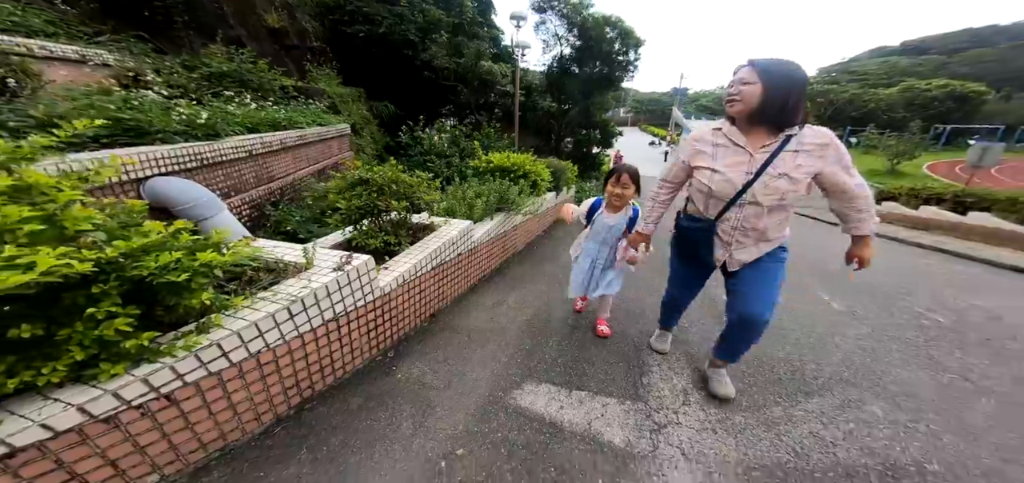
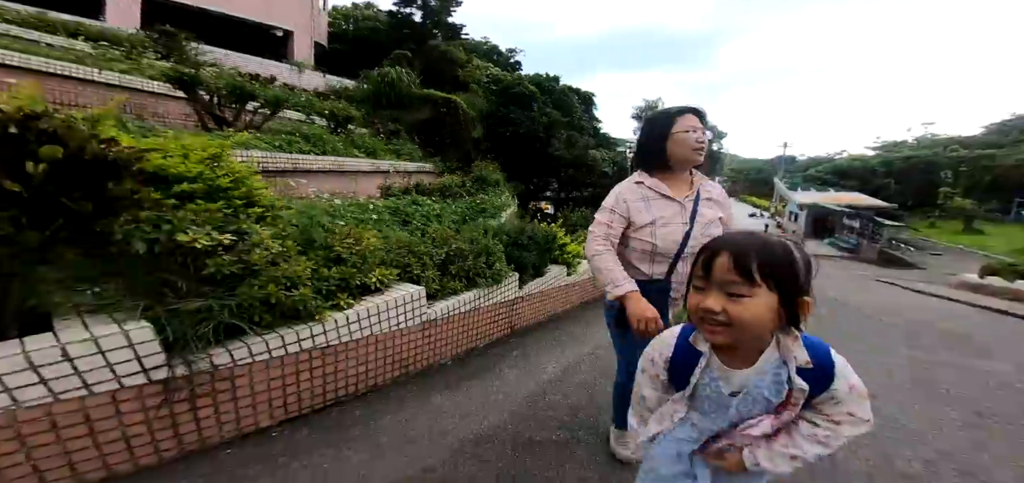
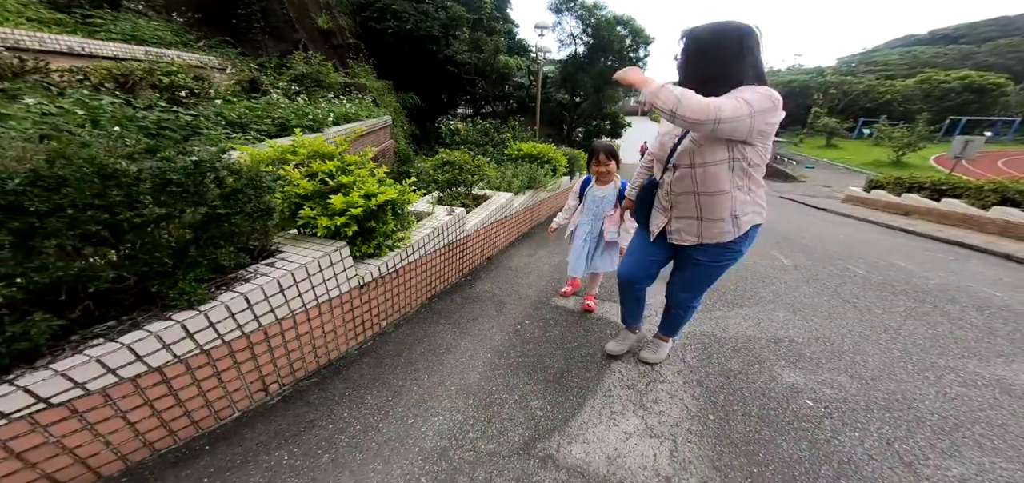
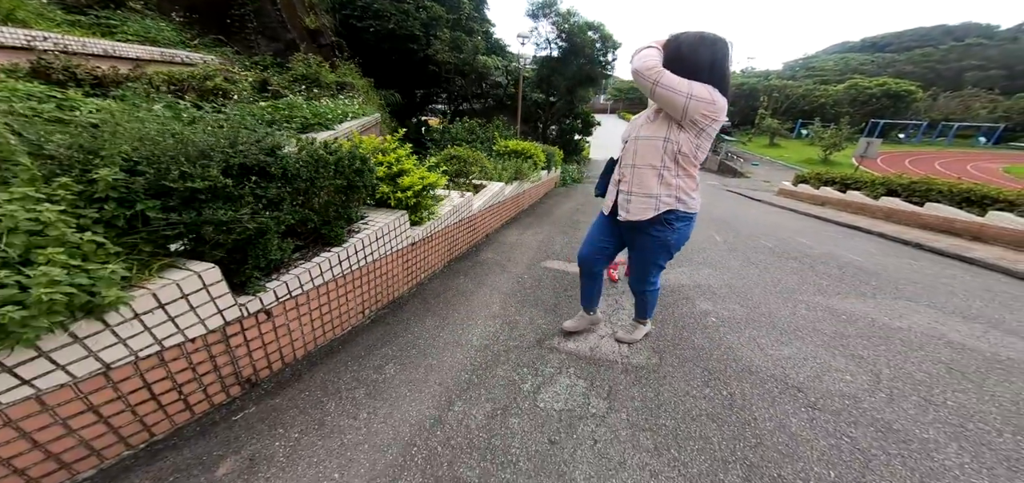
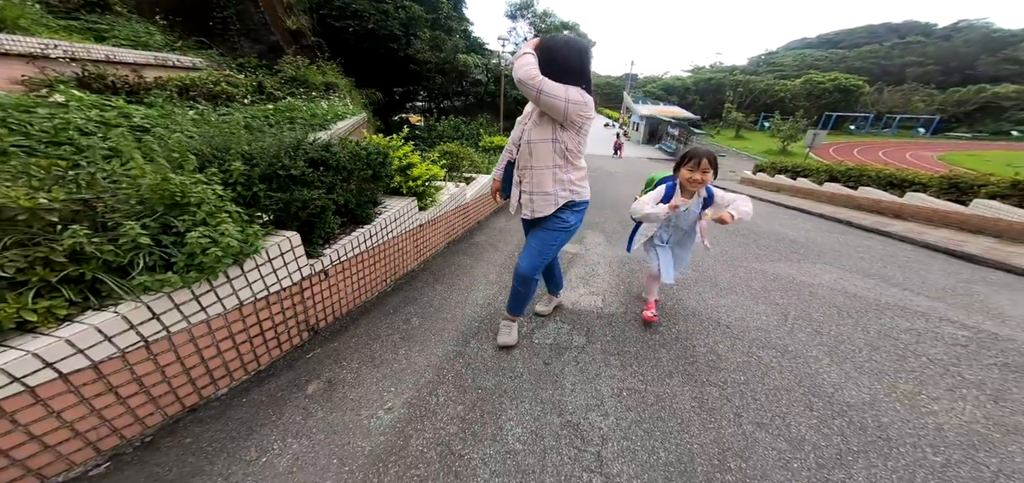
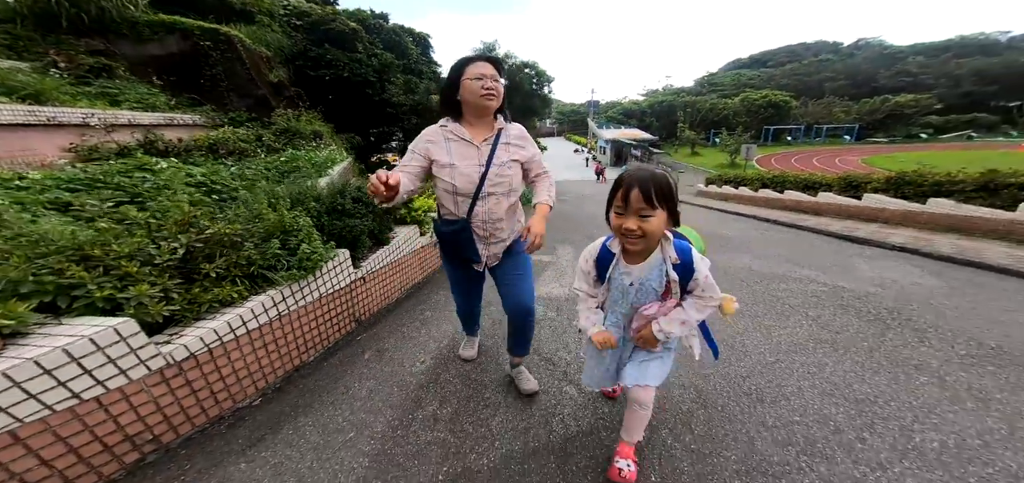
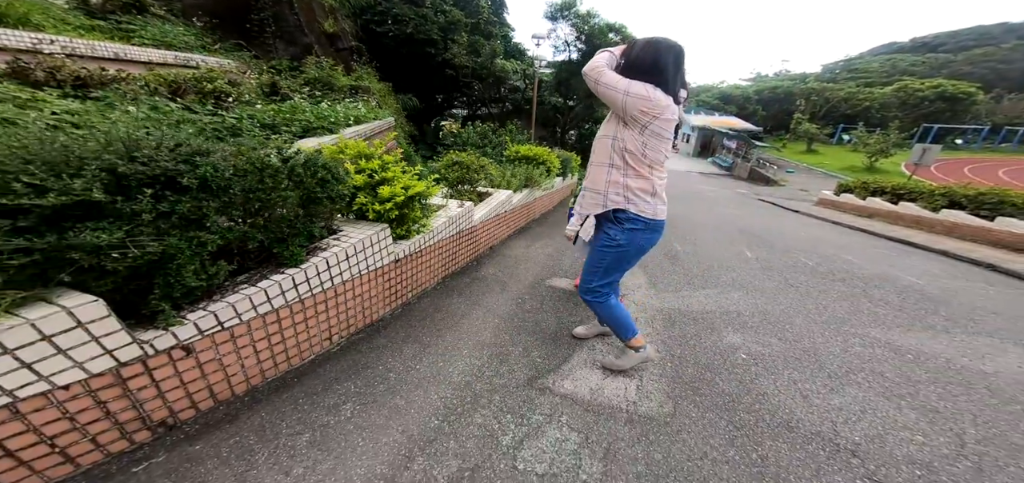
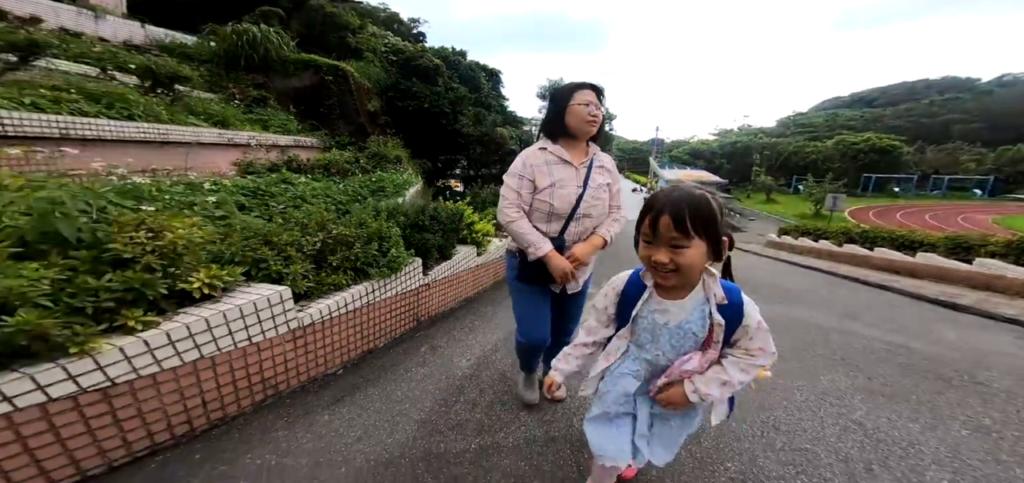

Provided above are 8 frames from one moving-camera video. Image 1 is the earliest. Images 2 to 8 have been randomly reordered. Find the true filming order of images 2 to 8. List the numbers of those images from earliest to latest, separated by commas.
3, 7, 4, 5, 6, 8, 2
